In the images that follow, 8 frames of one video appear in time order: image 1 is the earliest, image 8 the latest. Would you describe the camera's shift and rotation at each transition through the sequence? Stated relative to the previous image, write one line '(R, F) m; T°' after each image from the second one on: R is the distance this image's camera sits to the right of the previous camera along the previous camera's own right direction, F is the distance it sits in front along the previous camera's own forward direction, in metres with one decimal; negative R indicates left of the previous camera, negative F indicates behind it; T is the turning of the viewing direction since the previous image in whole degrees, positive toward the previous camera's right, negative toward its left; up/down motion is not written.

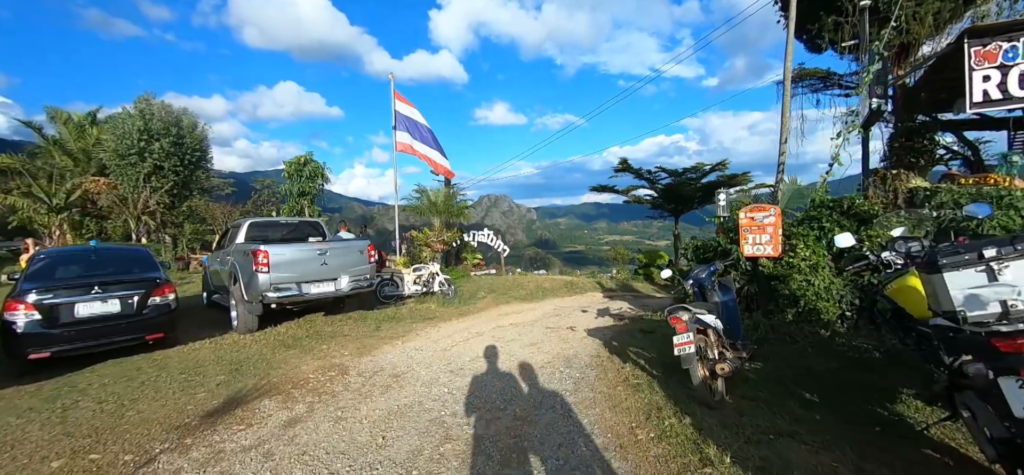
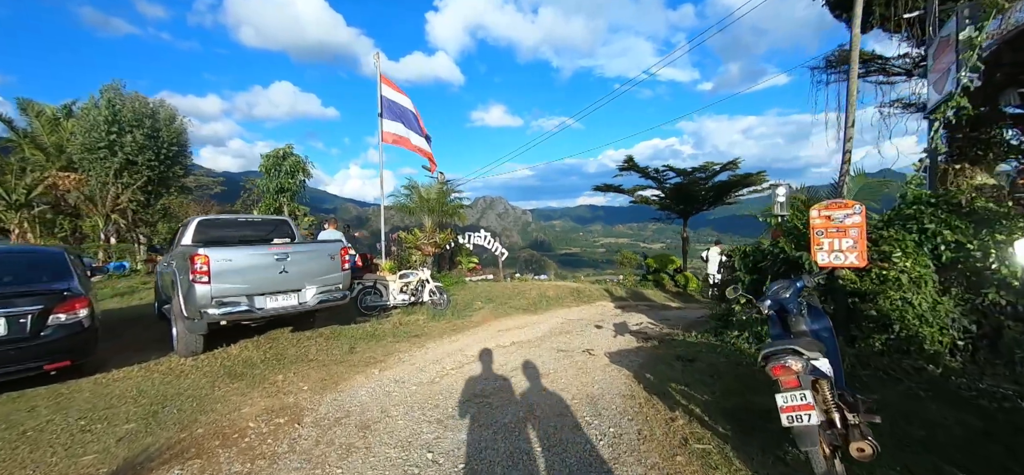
(-0.1, +1.3) m; +1°
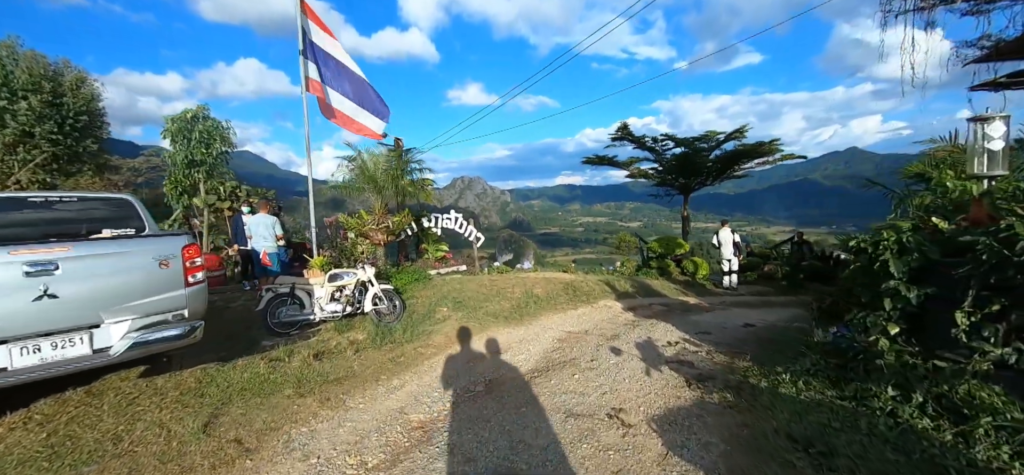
(0.0, +2.5) m; +3°
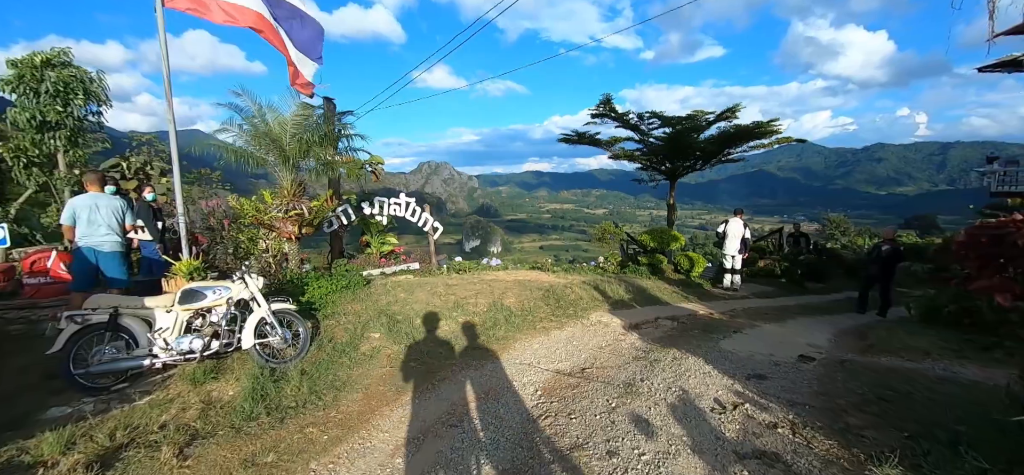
(0.0, +2.1) m; +4°
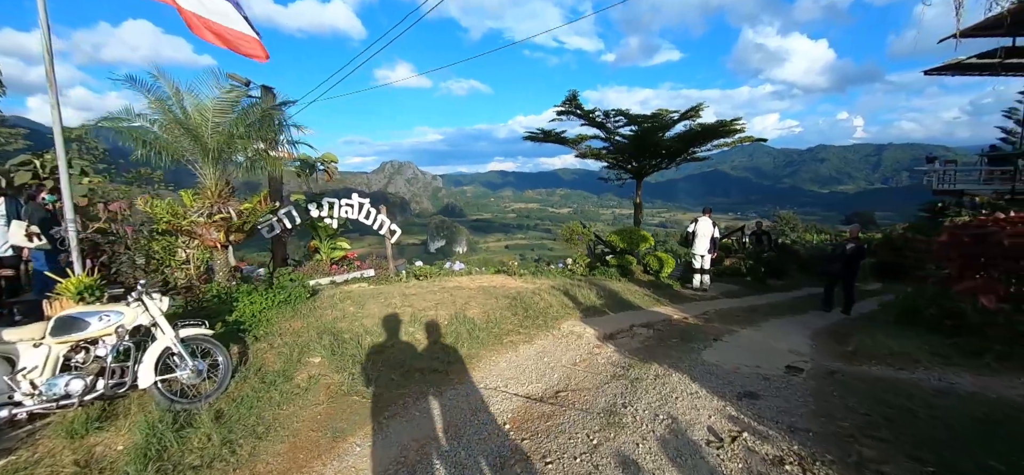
(0.0, +0.6) m; +5°
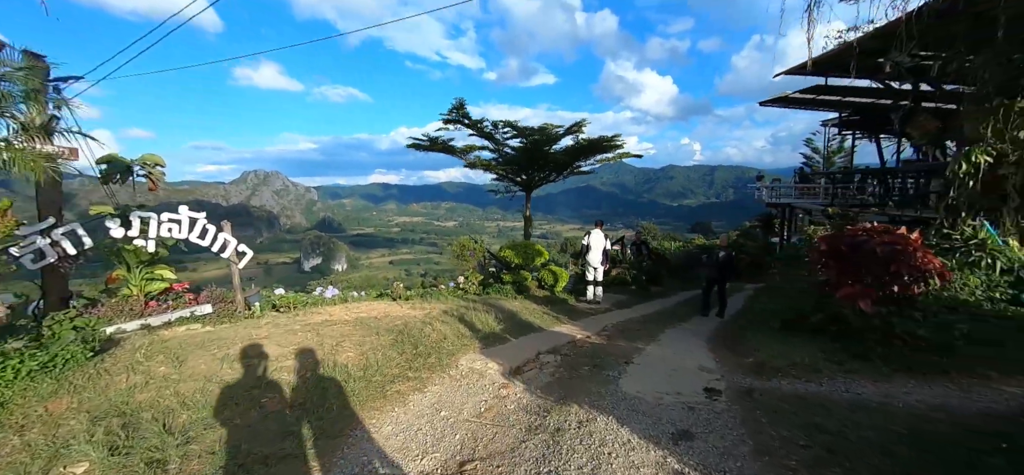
(0.0, +0.8) m; +15°
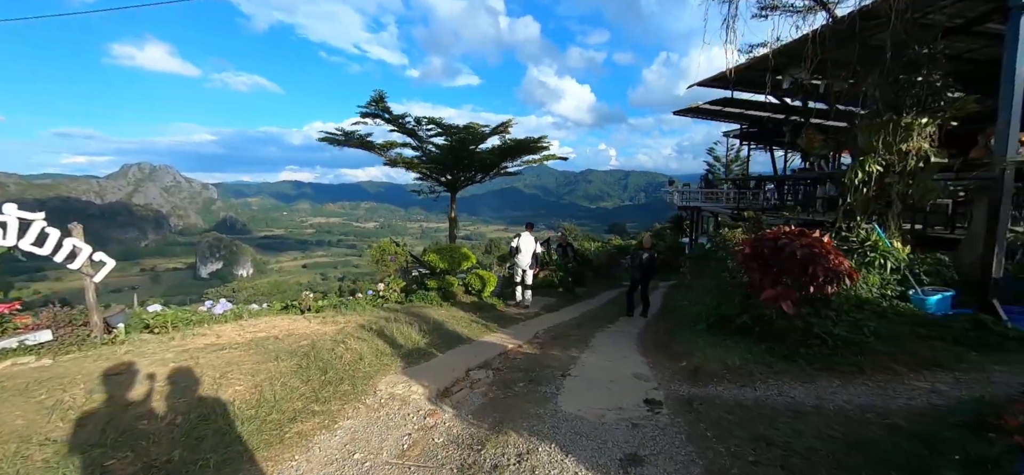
(0.0, +0.4) m; +10°
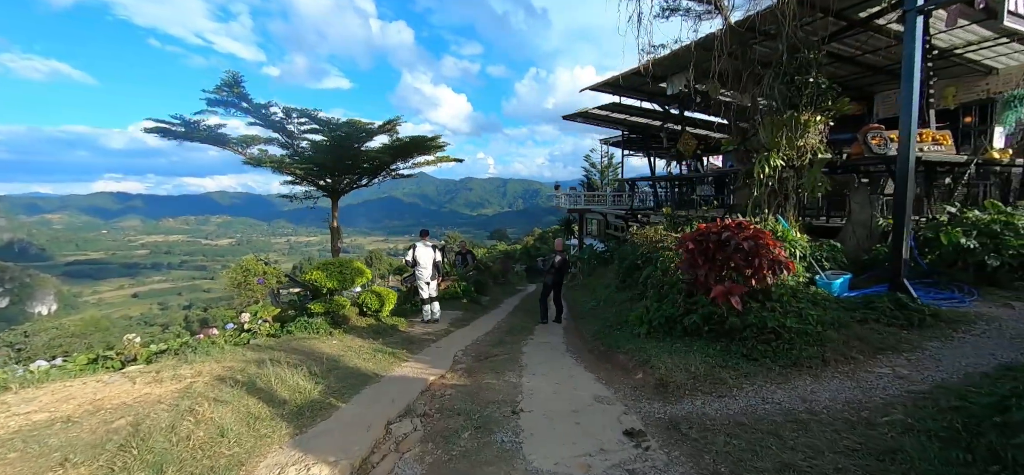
(-0.4, +1.0) m; +16°
